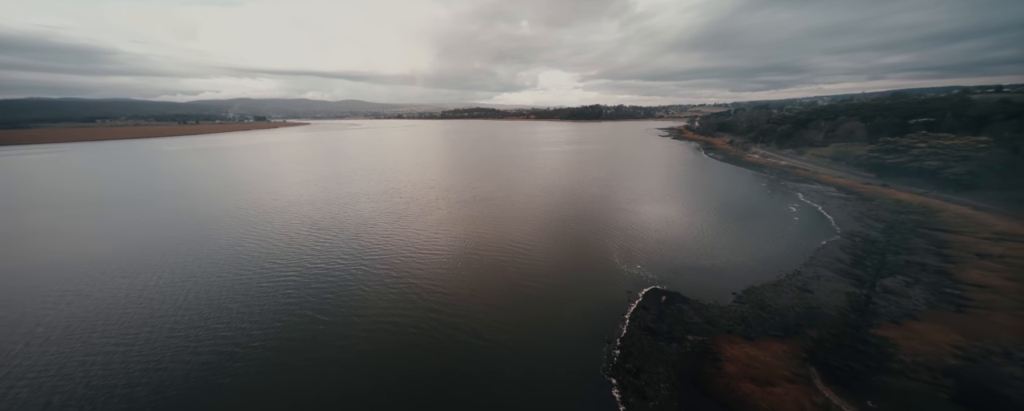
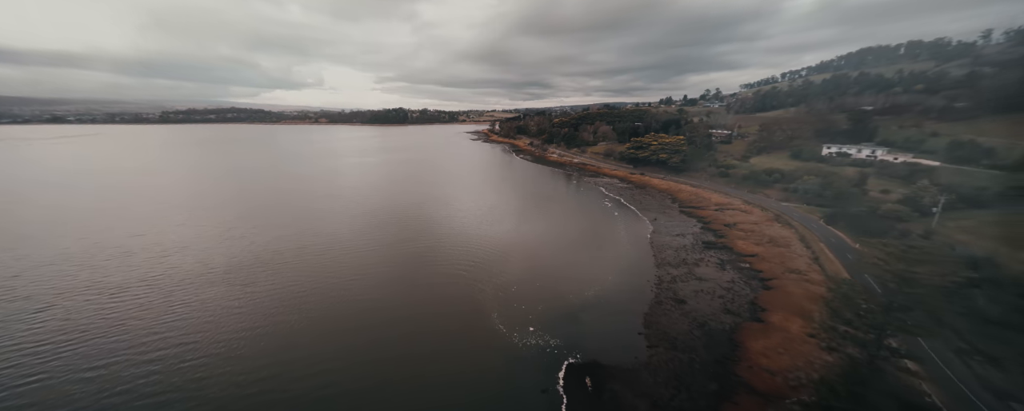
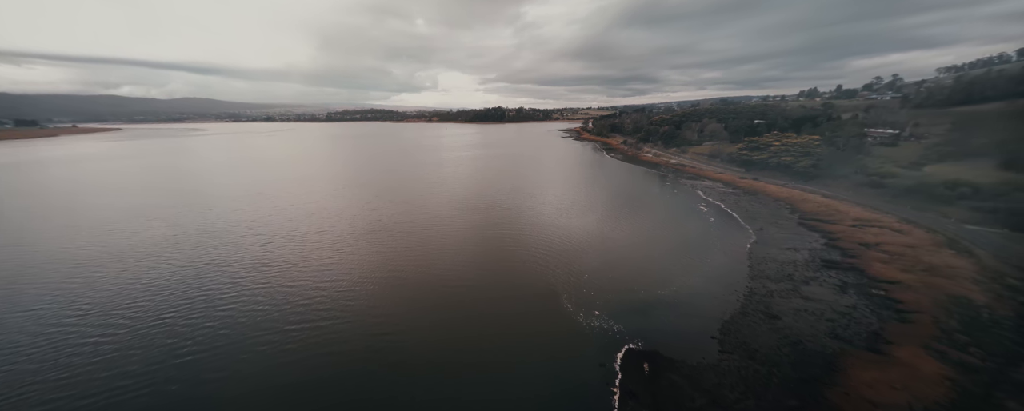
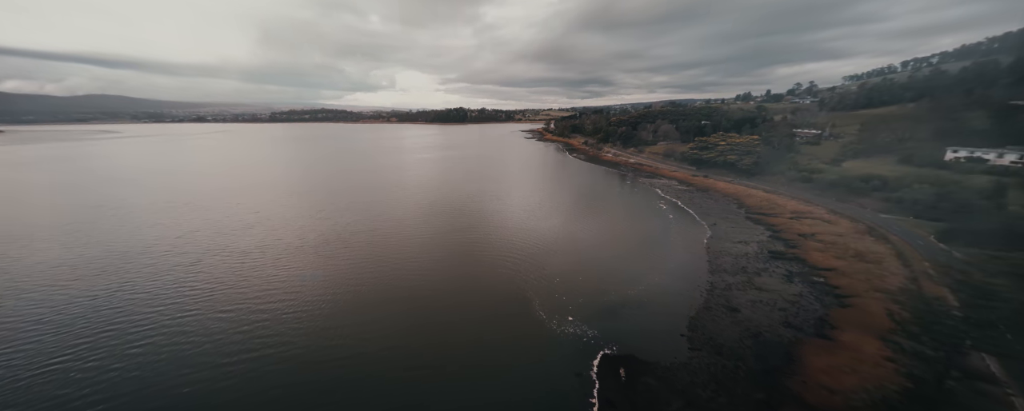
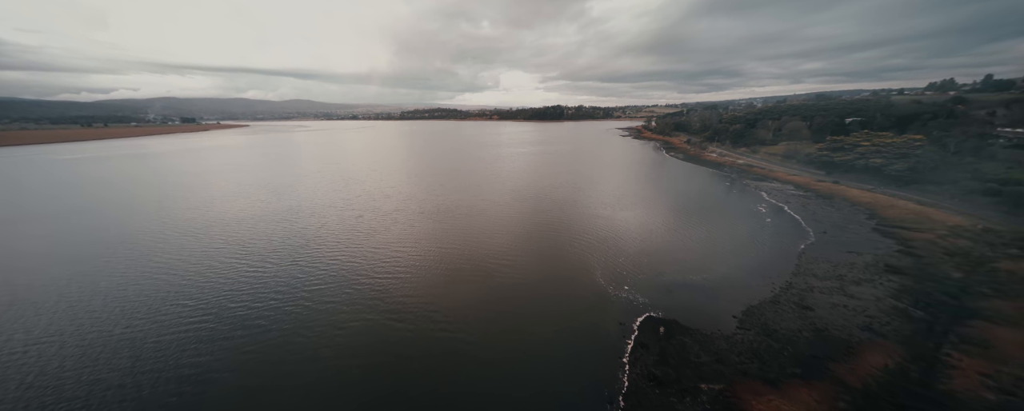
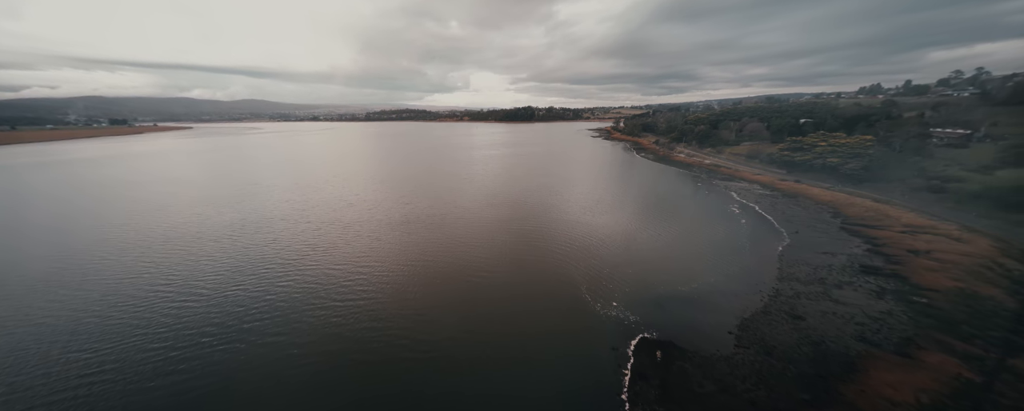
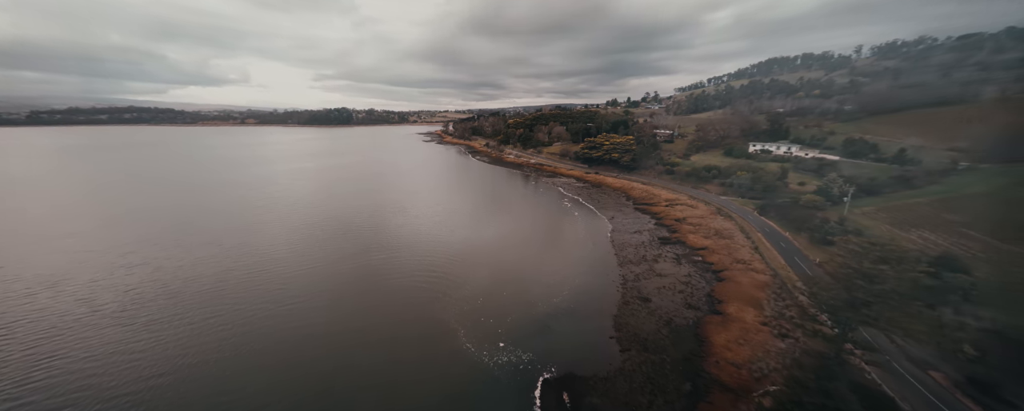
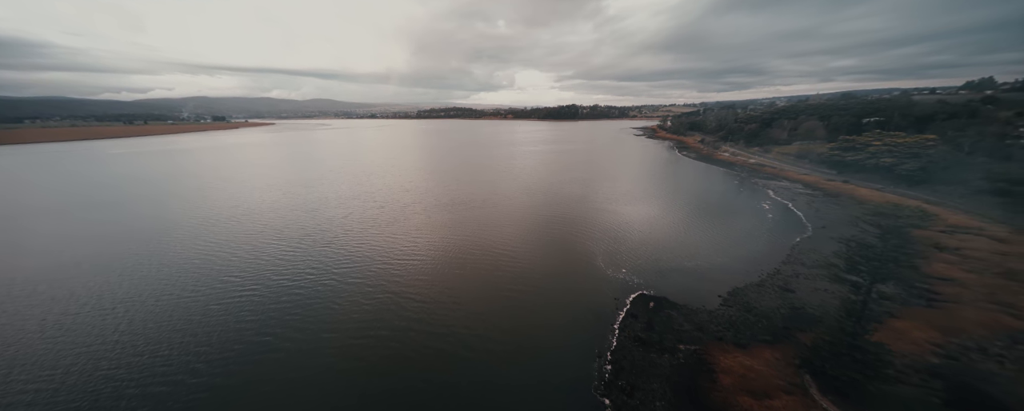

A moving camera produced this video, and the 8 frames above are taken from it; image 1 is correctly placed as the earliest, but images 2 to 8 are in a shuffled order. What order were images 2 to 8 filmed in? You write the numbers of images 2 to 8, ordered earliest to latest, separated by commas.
8, 5, 6, 3, 4, 2, 7
